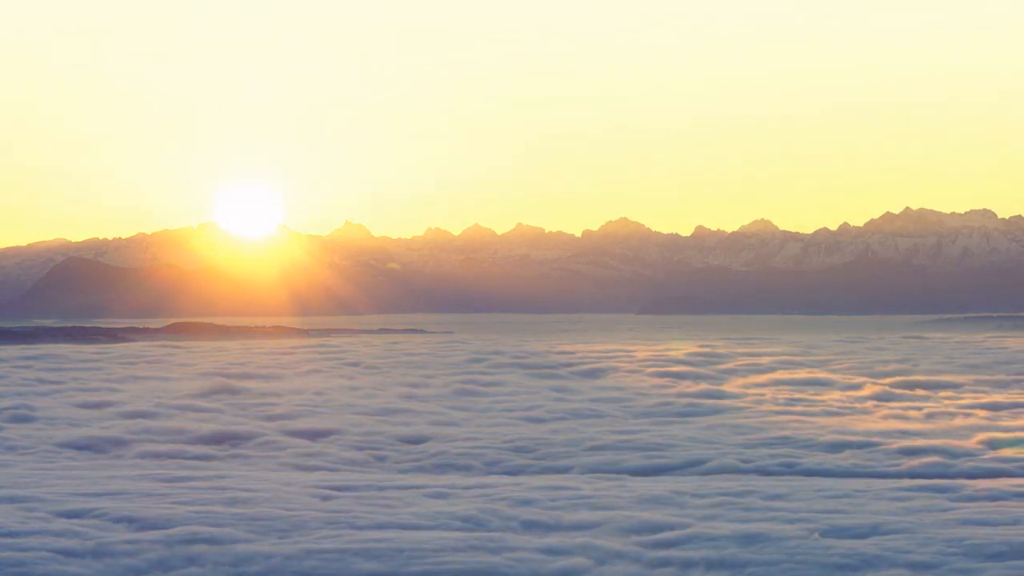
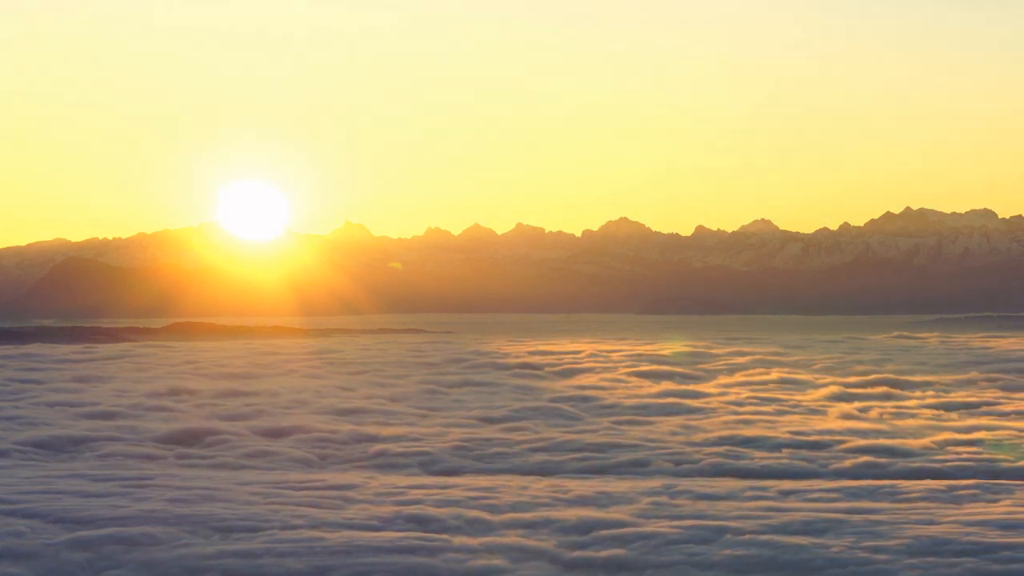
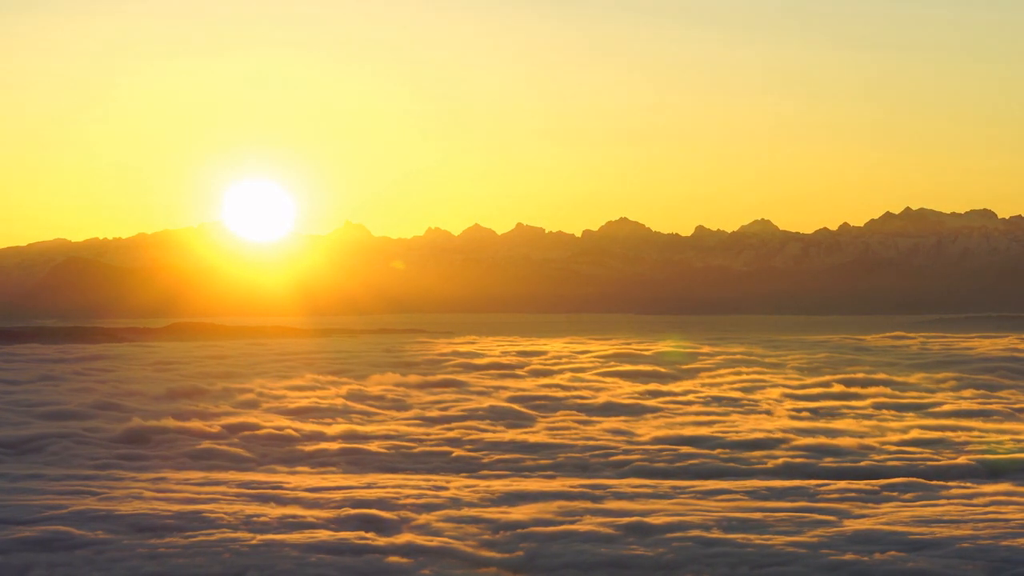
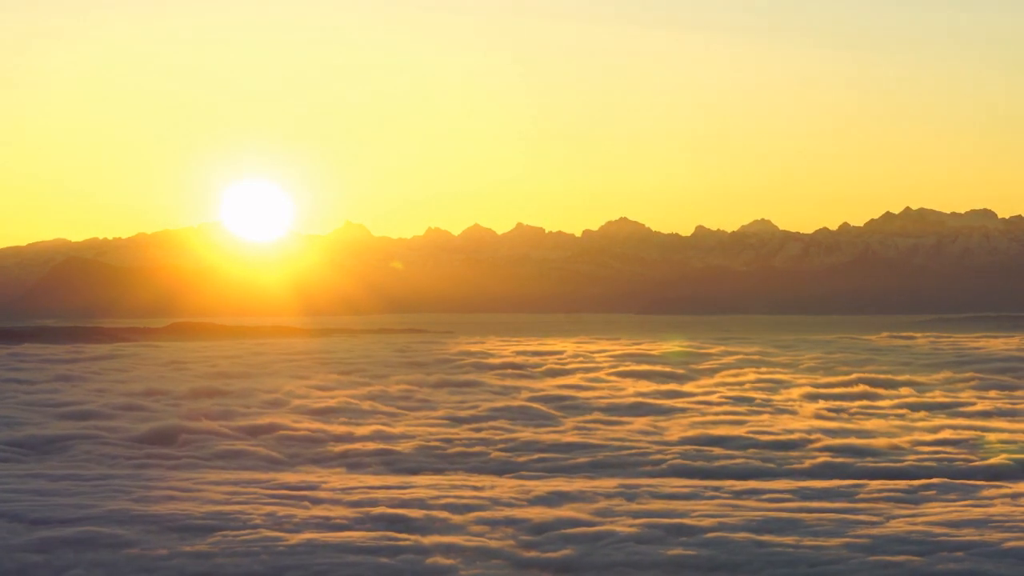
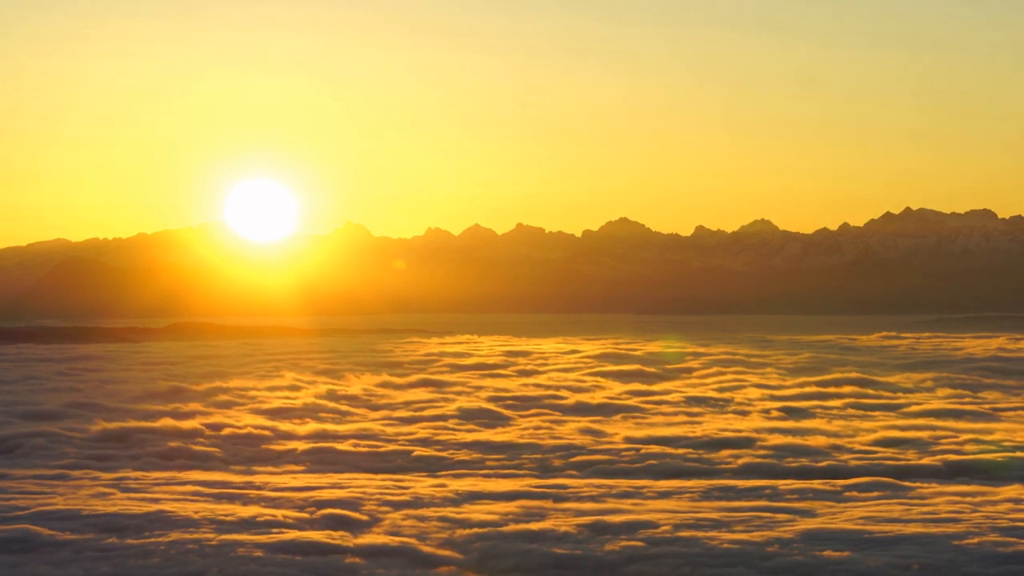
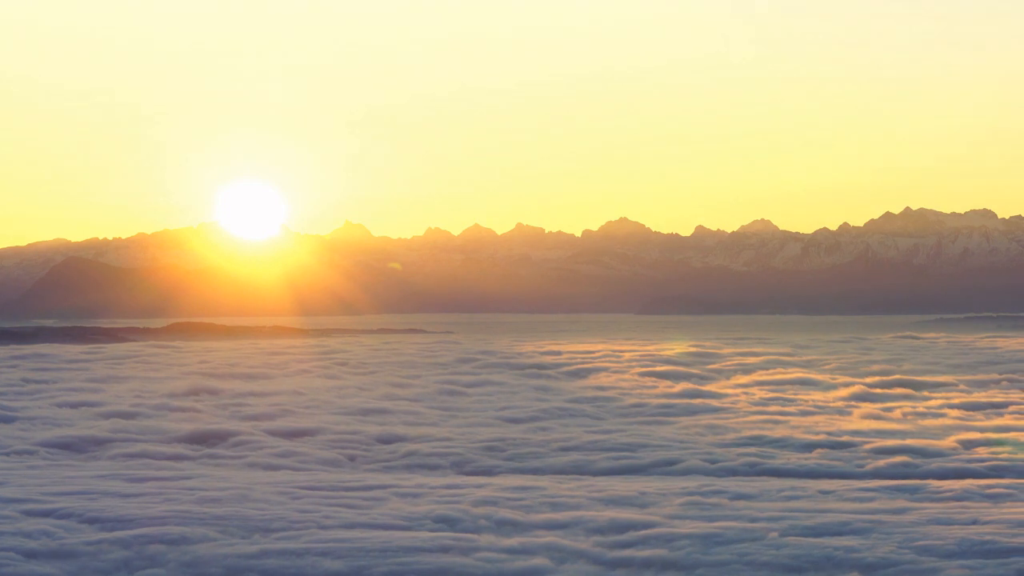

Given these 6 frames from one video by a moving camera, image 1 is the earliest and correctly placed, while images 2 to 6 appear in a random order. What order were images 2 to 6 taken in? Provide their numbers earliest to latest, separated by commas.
6, 2, 4, 3, 5
